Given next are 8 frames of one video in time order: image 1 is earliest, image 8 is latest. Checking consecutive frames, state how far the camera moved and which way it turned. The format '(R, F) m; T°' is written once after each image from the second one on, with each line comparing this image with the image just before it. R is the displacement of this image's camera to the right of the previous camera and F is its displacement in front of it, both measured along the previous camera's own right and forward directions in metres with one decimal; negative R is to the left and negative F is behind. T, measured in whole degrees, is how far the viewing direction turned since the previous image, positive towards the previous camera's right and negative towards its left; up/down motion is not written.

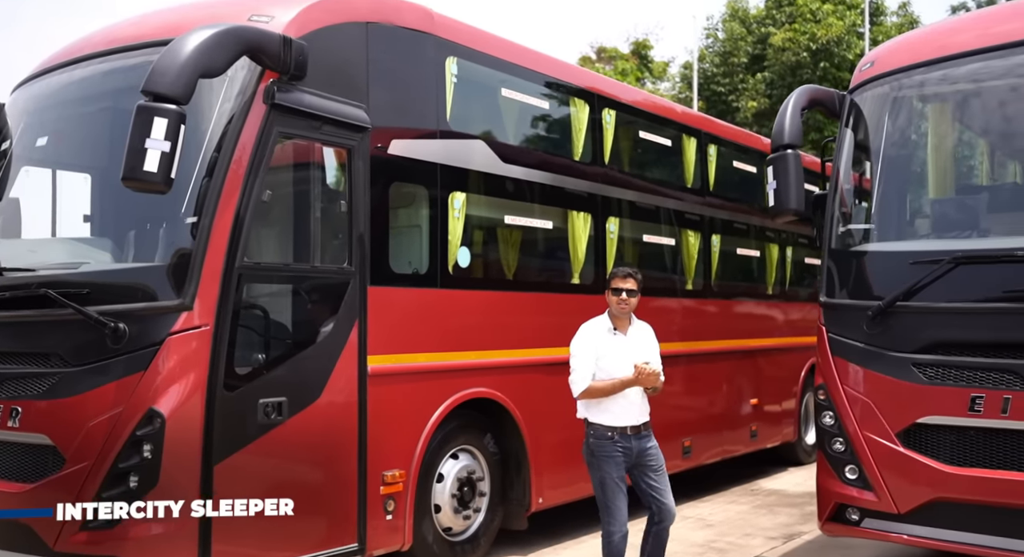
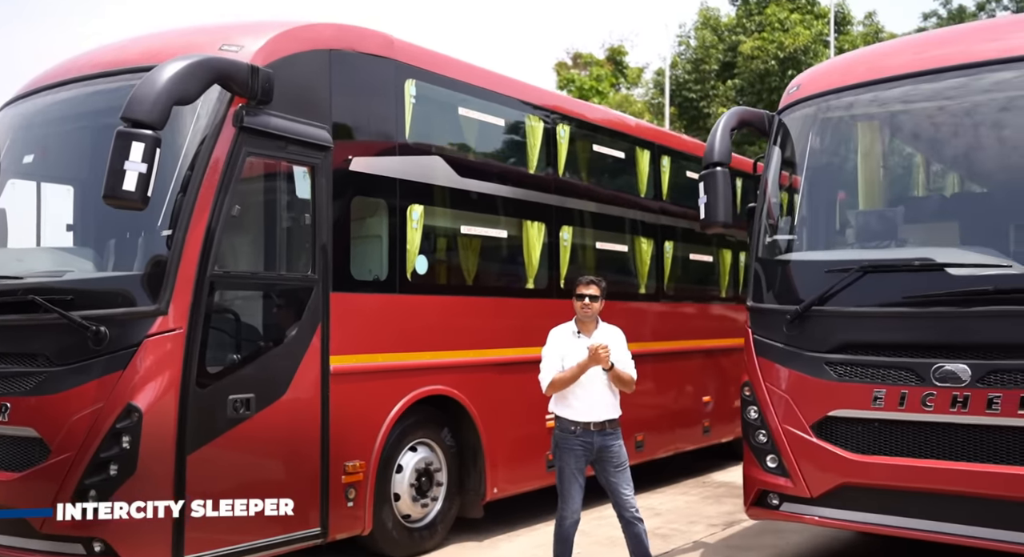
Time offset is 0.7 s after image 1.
(+0.2, -0.5) m; +1°
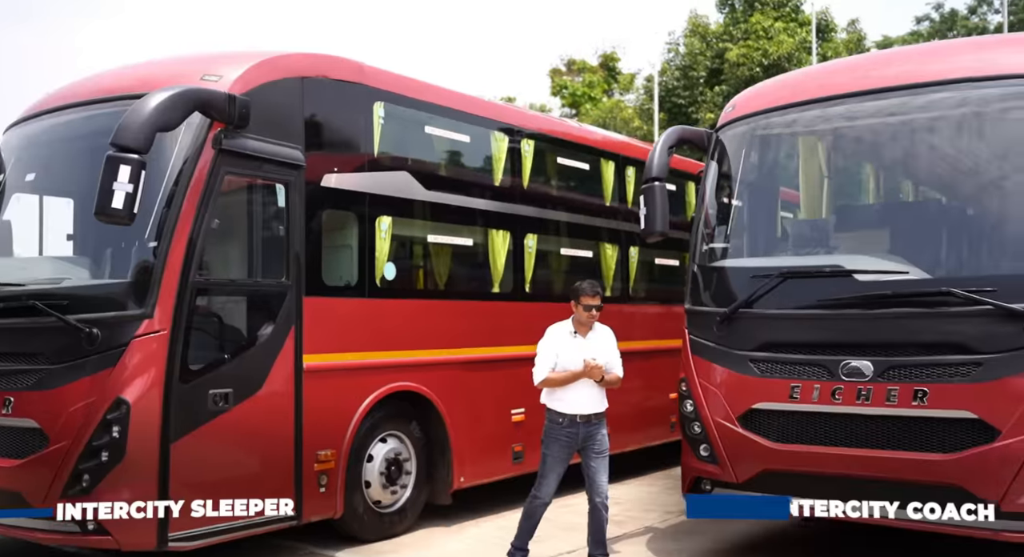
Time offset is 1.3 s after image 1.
(+0.3, -0.6) m; 0°
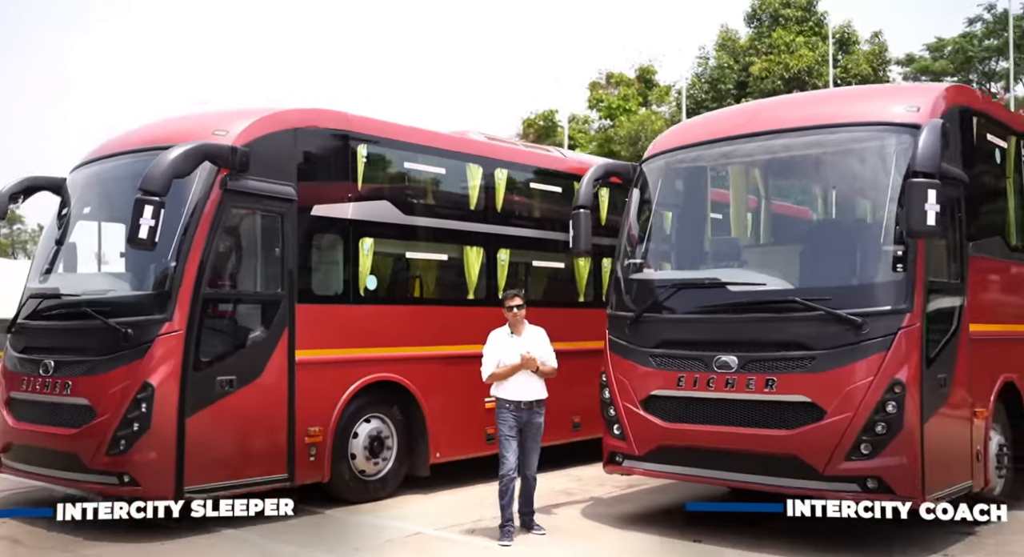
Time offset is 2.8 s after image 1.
(+0.9, -1.4) m; -4°
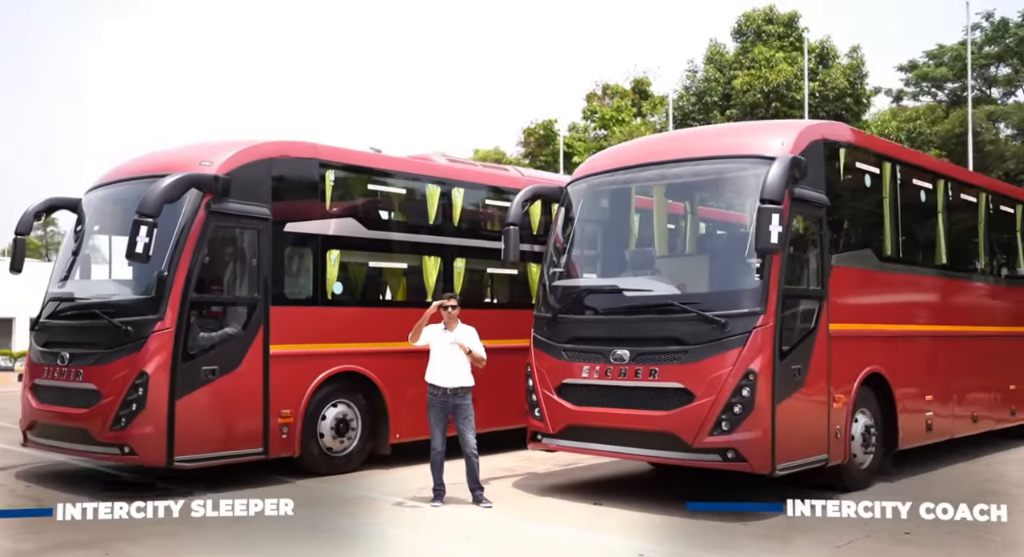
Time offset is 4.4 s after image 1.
(+0.8, -1.4) m; -1°
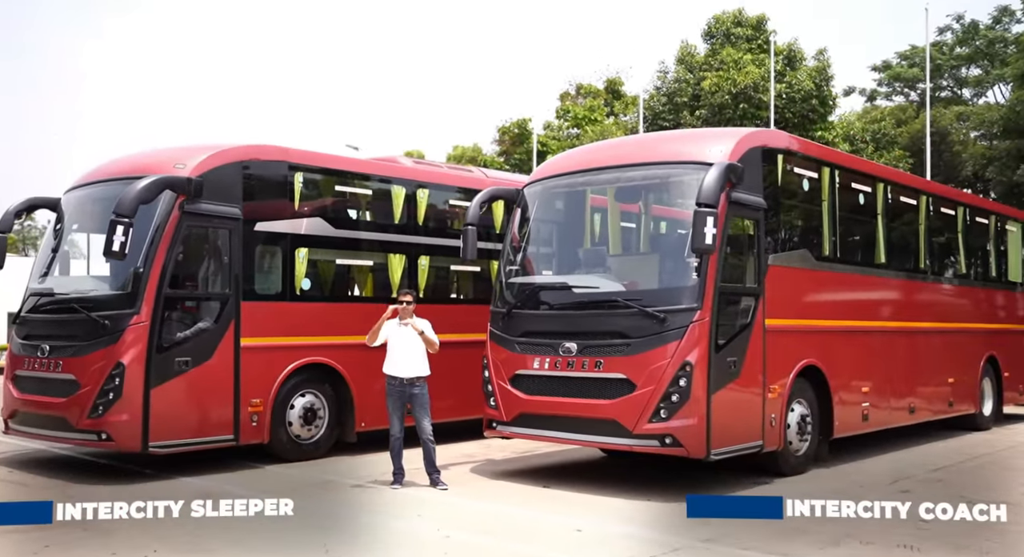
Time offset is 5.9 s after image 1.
(+0.2, -0.5) m; +1°
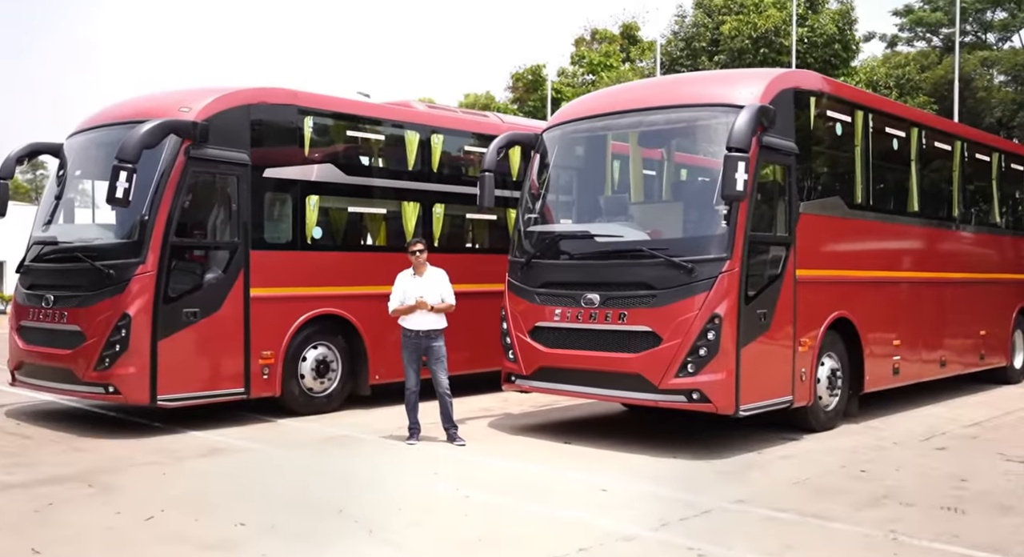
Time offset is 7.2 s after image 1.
(-0.1, +0.4) m; -1°
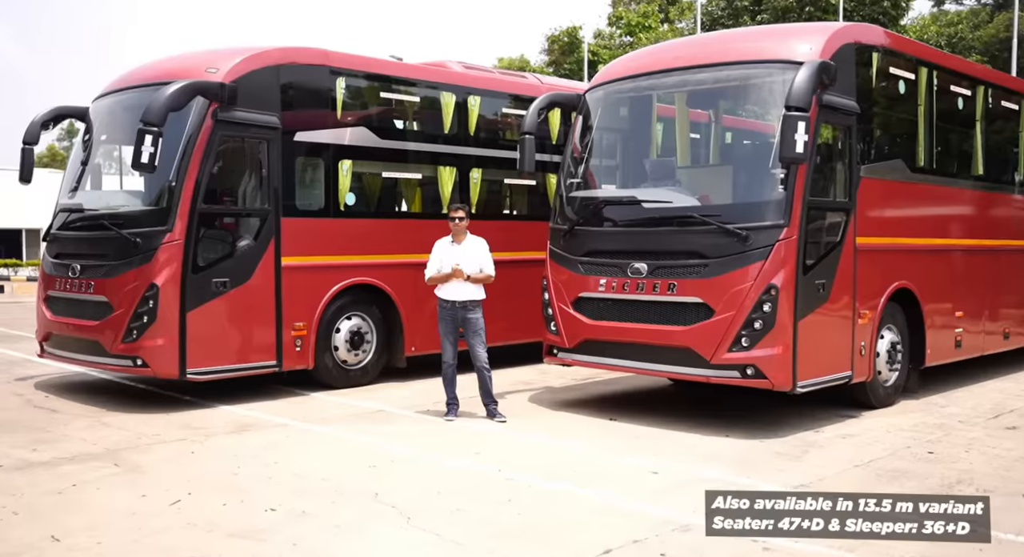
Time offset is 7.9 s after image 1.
(-0.1, +0.4) m; -2°
